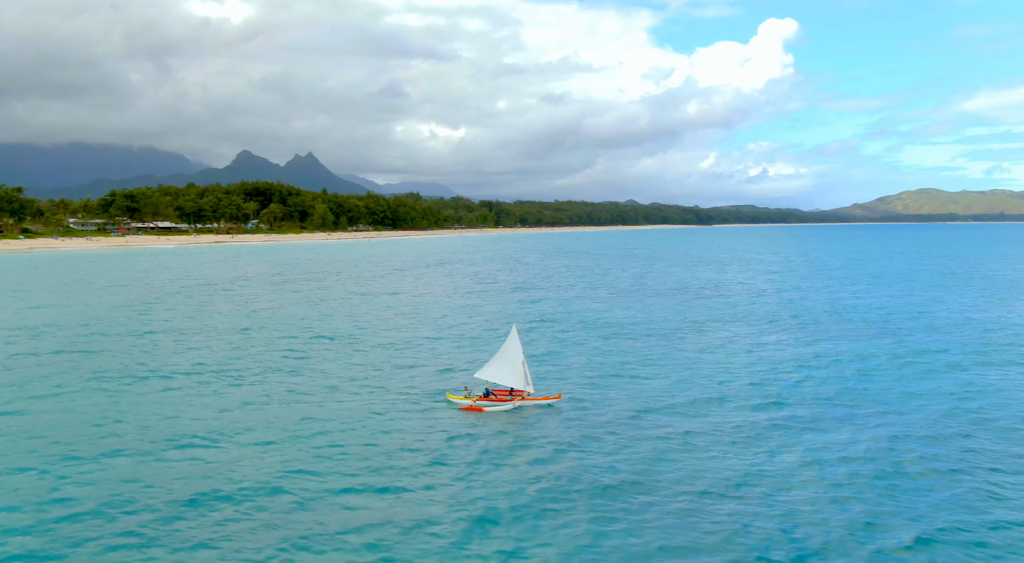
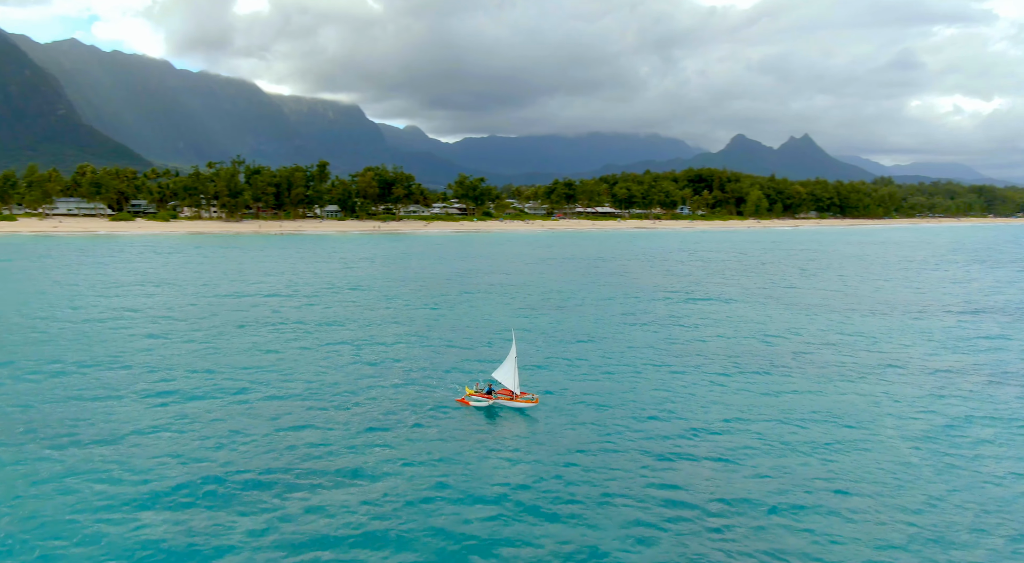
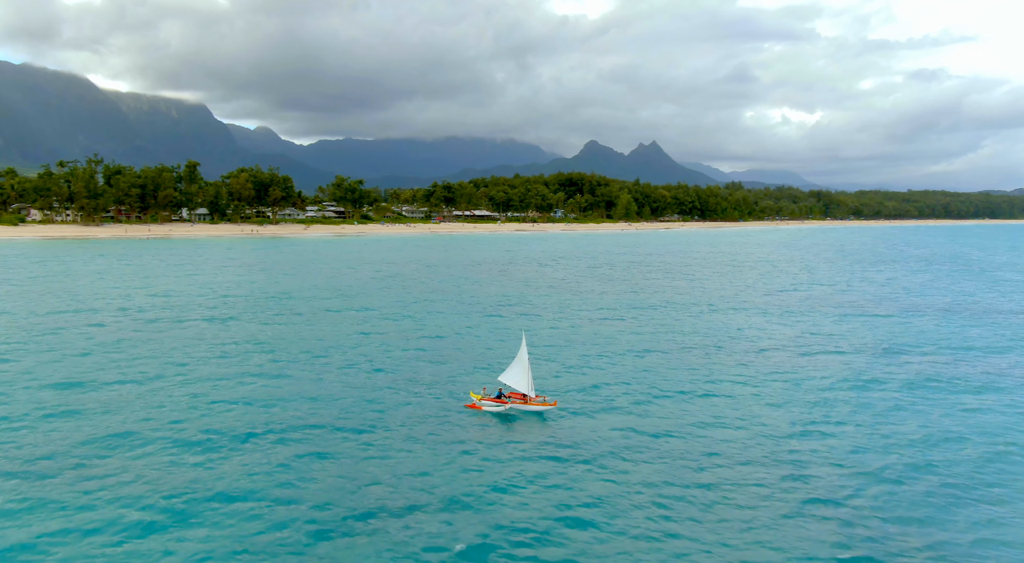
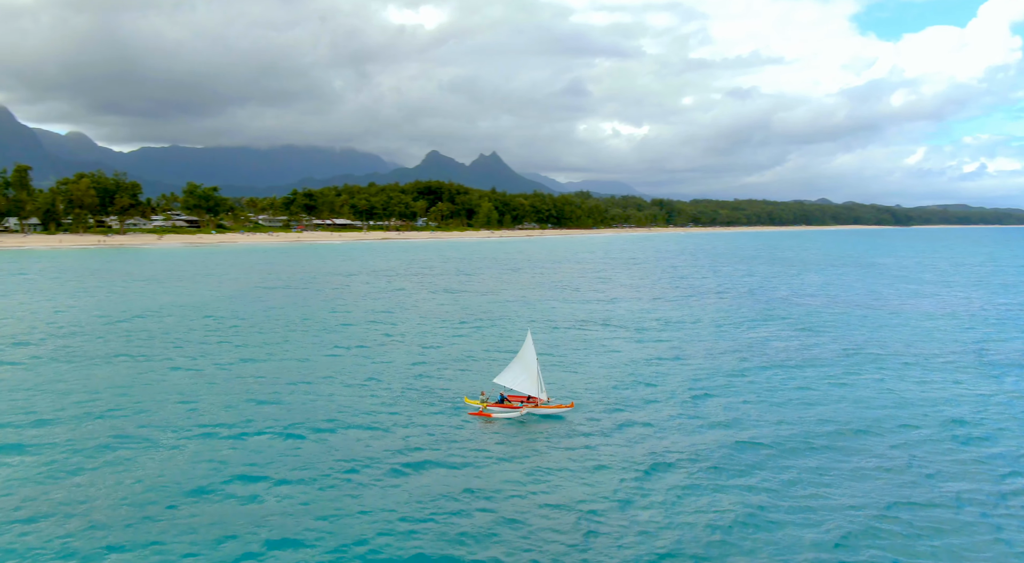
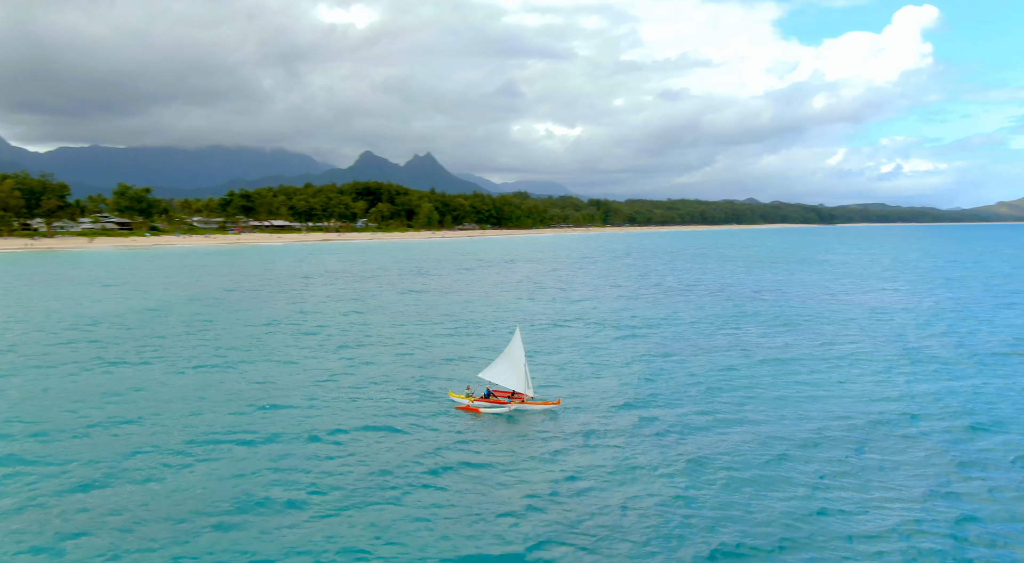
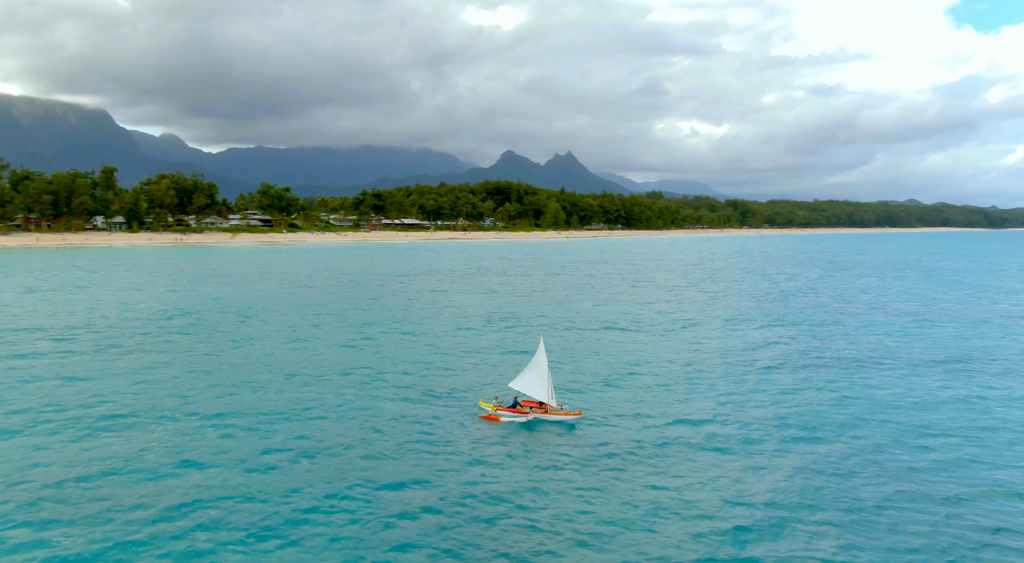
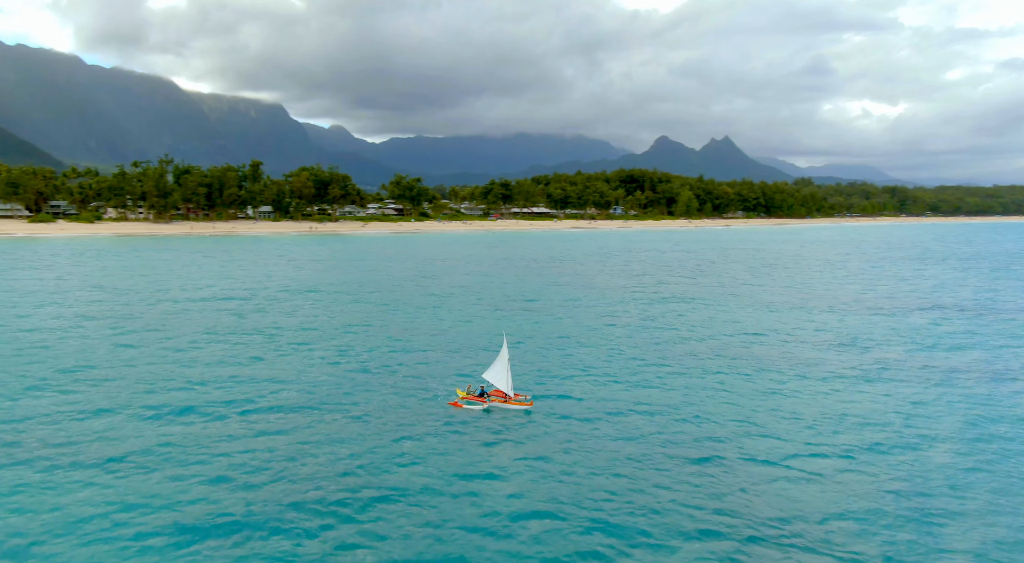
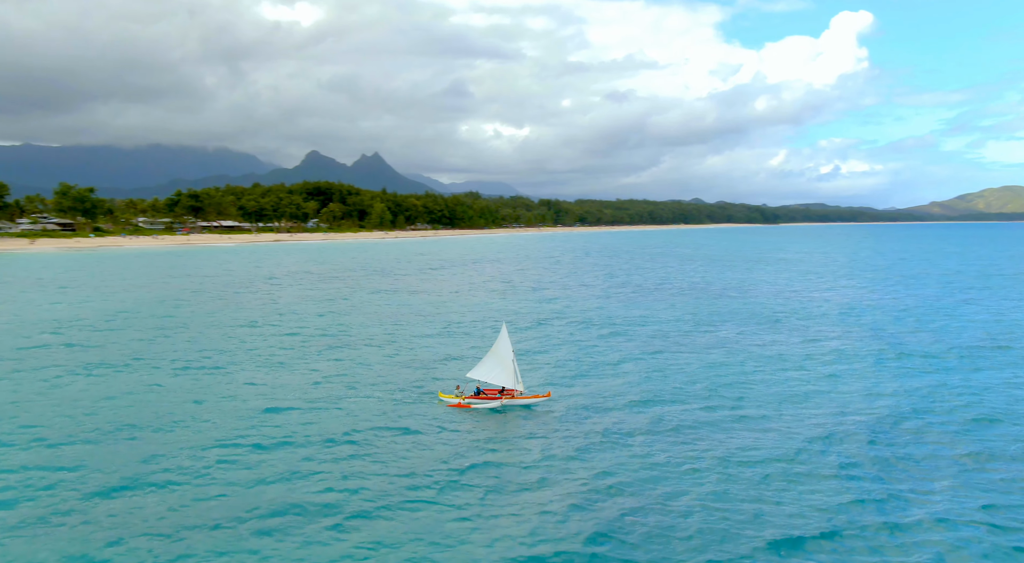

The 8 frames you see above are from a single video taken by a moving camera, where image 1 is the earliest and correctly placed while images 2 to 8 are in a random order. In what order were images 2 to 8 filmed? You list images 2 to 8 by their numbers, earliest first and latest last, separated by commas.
8, 5, 4, 6, 3, 7, 2
